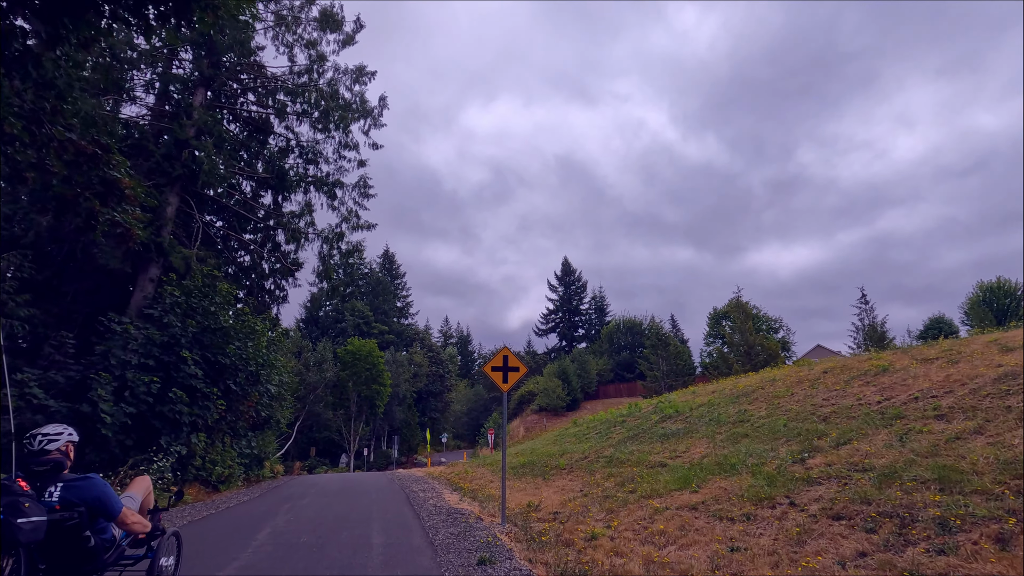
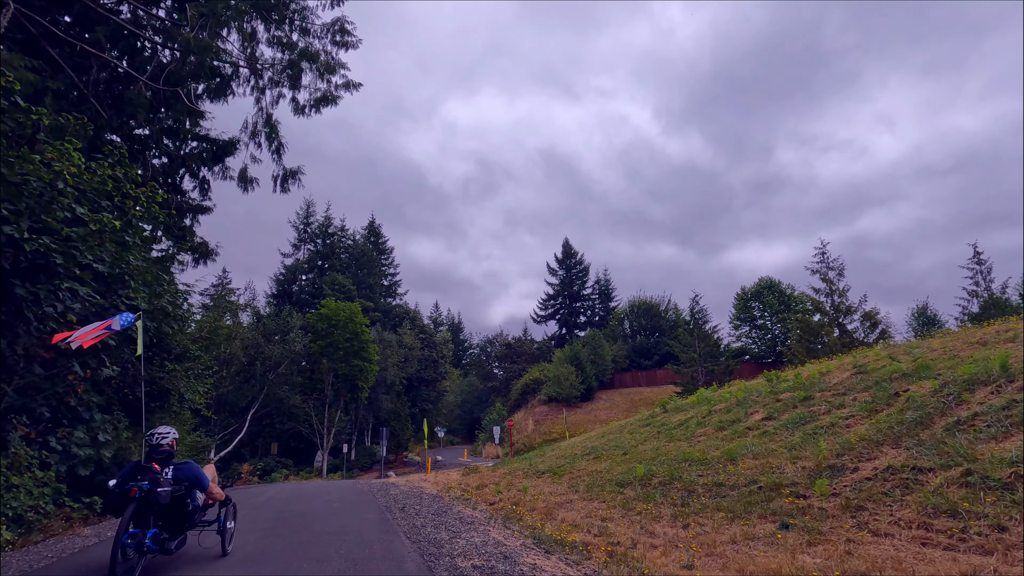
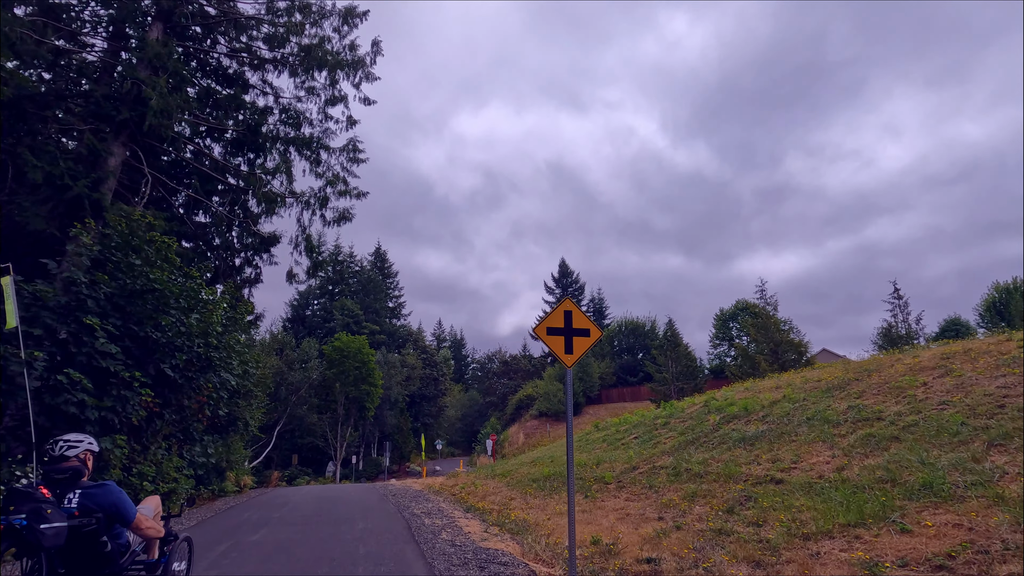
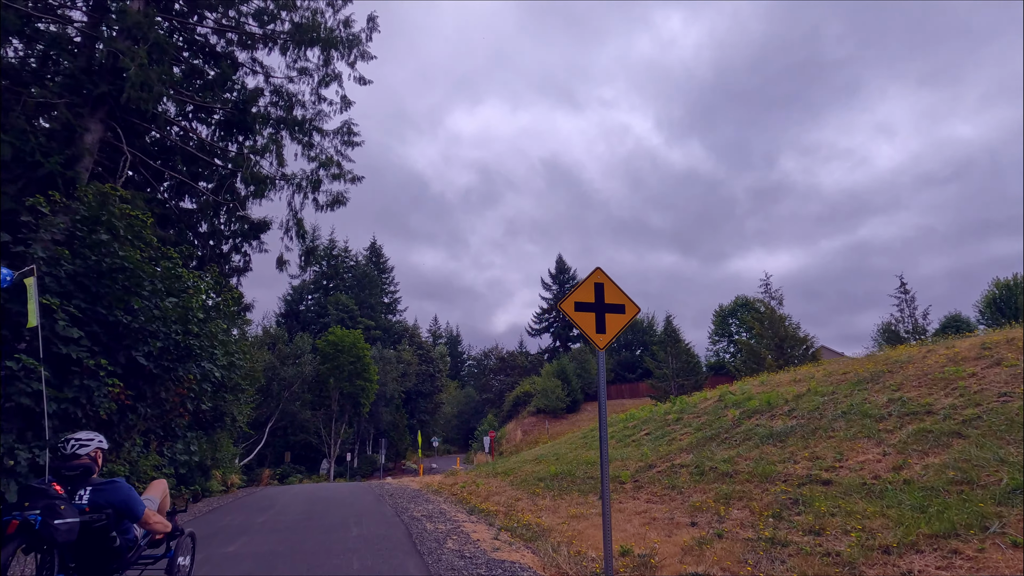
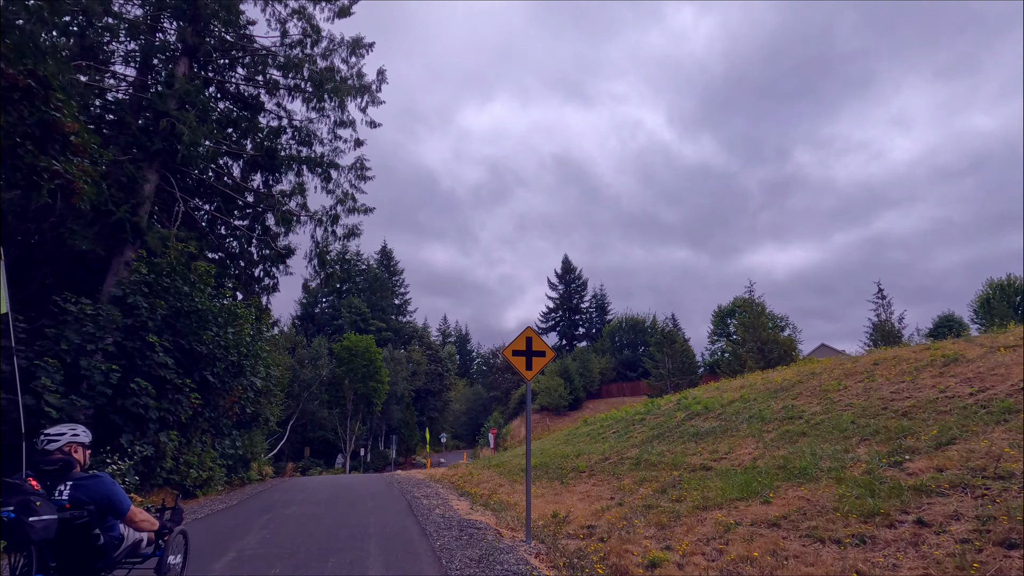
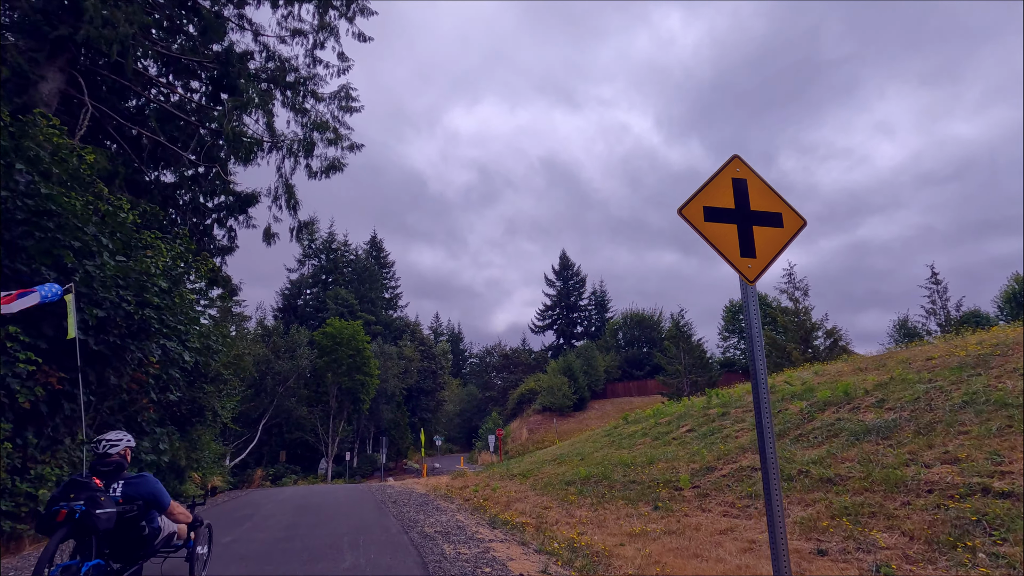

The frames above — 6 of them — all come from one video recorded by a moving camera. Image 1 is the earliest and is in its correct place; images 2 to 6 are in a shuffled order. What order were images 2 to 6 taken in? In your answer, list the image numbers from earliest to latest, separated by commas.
5, 3, 4, 6, 2
